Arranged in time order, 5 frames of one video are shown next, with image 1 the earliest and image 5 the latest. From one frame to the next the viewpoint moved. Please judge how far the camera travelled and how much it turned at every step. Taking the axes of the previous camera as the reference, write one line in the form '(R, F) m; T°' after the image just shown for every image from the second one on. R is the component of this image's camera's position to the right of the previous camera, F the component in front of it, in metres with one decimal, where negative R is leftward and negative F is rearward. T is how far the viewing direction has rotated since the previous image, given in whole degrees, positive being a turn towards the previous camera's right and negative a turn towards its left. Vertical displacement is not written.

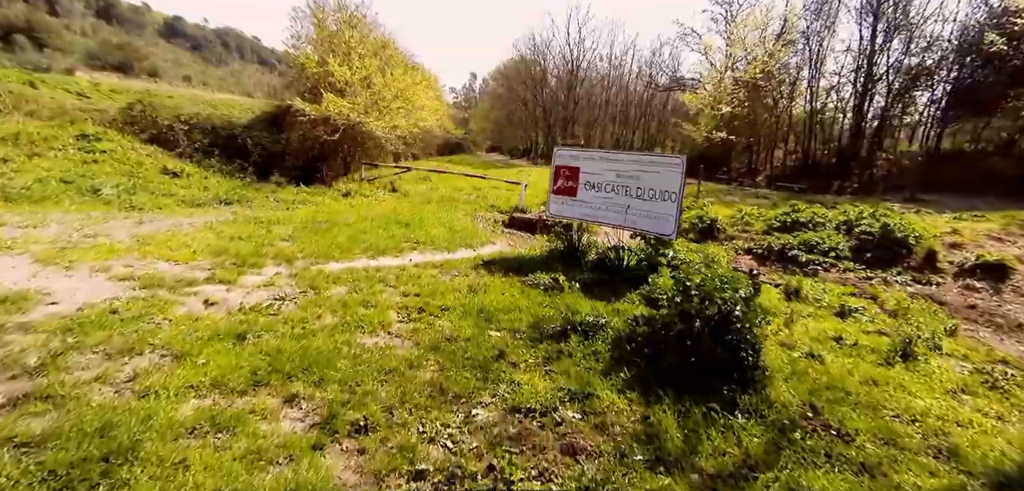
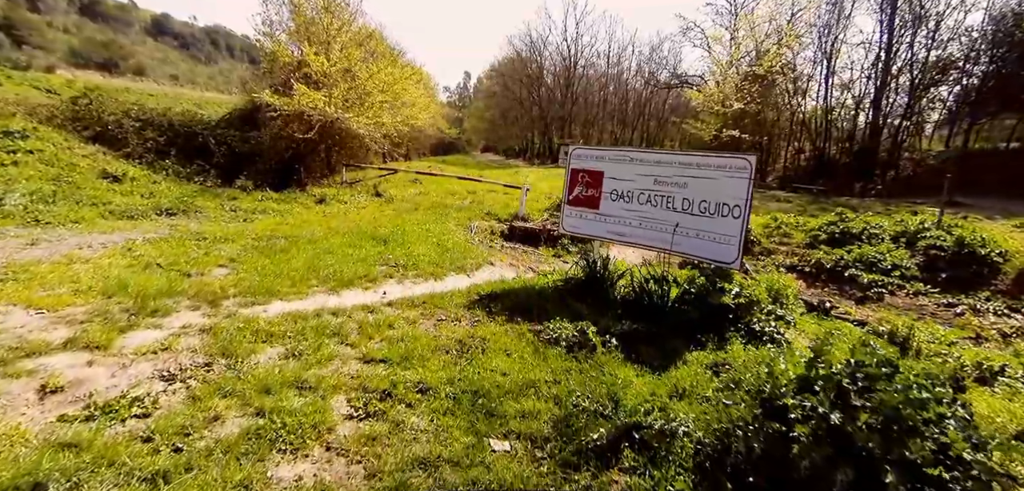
(-0.2, +2.5) m; +1°
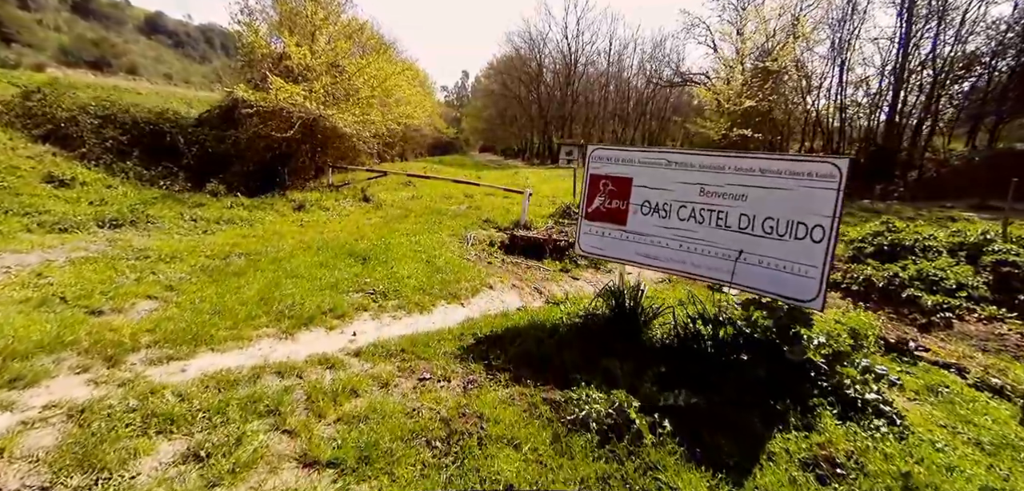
(-0.1, +1.8) m; 0°
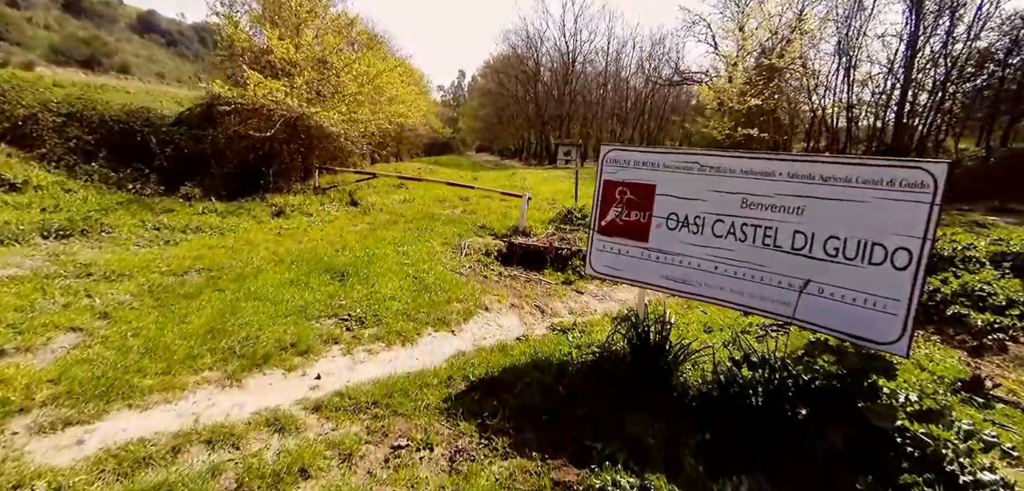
(0.0, +1.2) m; 0°
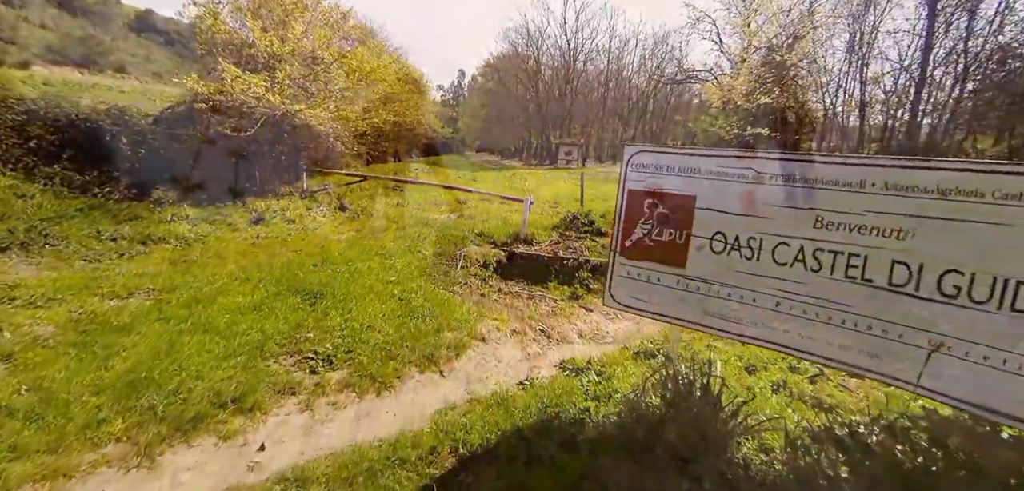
(0.0, +1.2) m; 0°
